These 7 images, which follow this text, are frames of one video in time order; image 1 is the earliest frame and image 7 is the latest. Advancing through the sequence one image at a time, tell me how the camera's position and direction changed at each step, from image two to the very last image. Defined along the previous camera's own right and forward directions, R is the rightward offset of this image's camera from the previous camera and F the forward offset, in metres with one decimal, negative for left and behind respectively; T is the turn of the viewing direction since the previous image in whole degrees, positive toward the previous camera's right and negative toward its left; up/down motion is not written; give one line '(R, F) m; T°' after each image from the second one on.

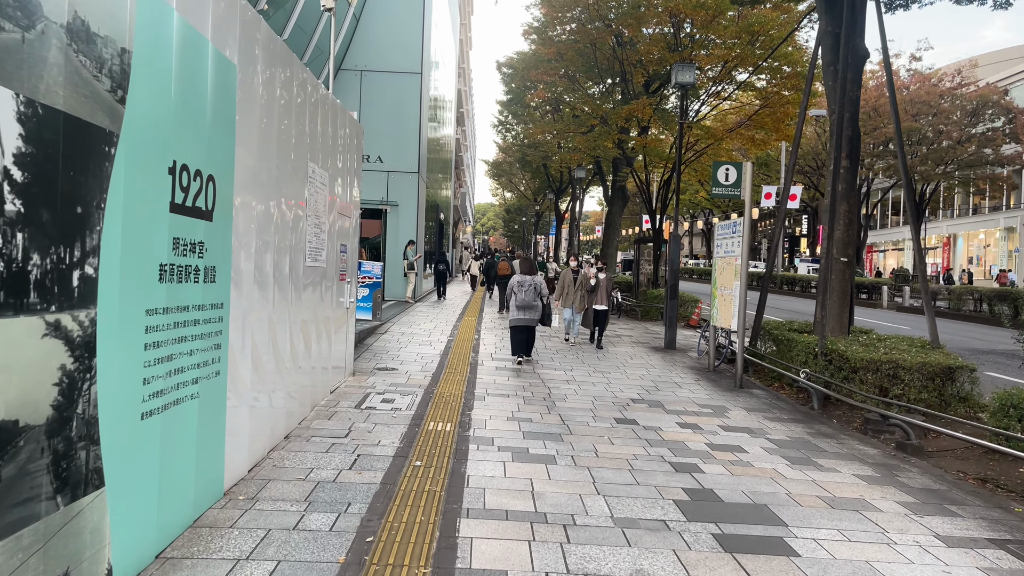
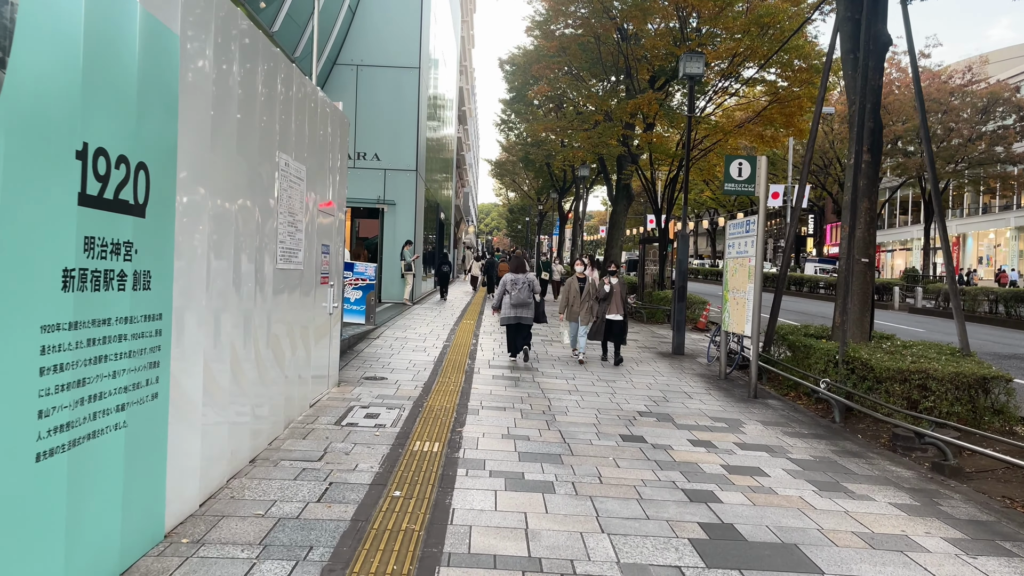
(+0.1, +0.6) m; 0°
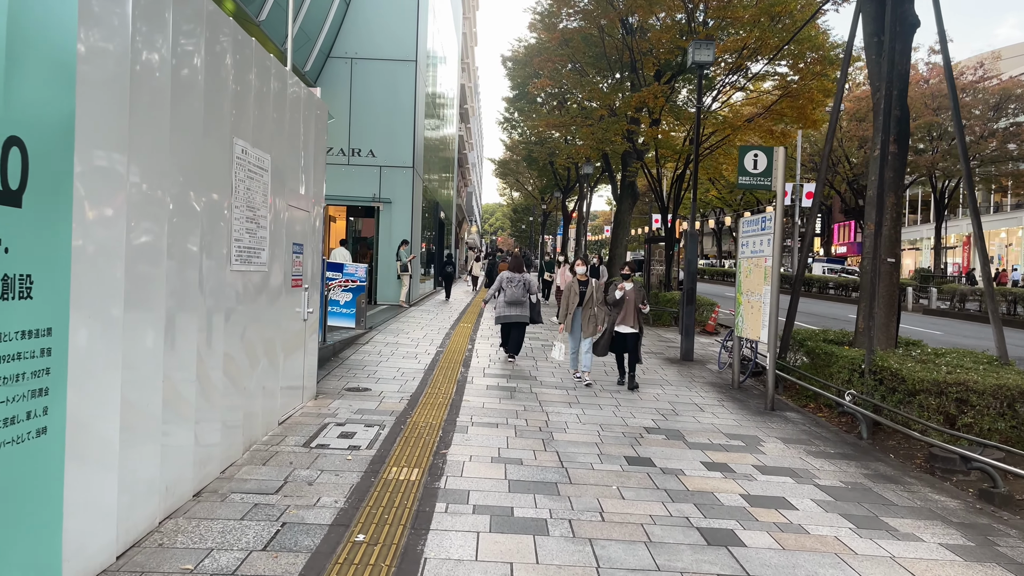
(+0.1, +0.6) m; 0°
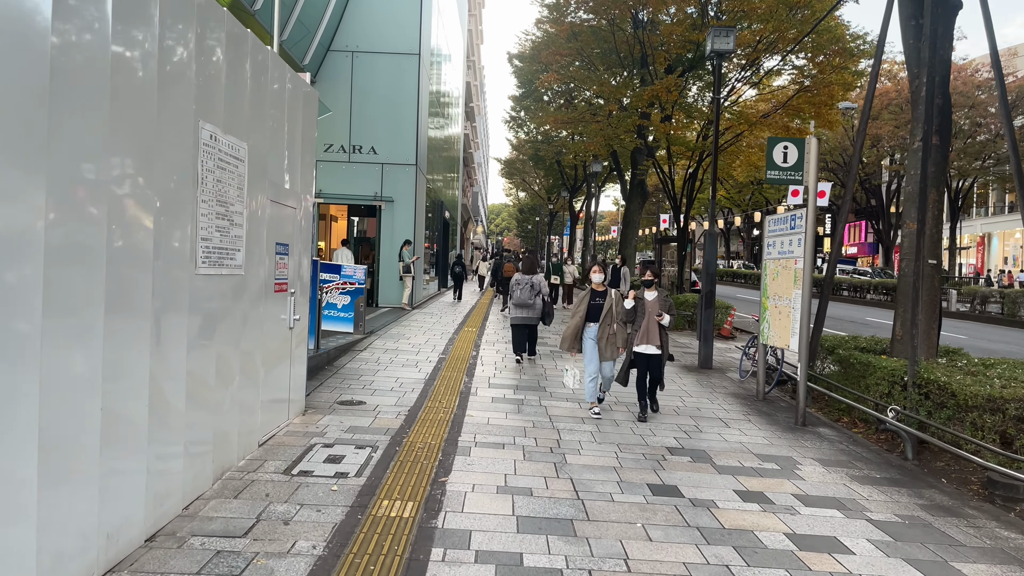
(0.0, +0.6) m; 0°
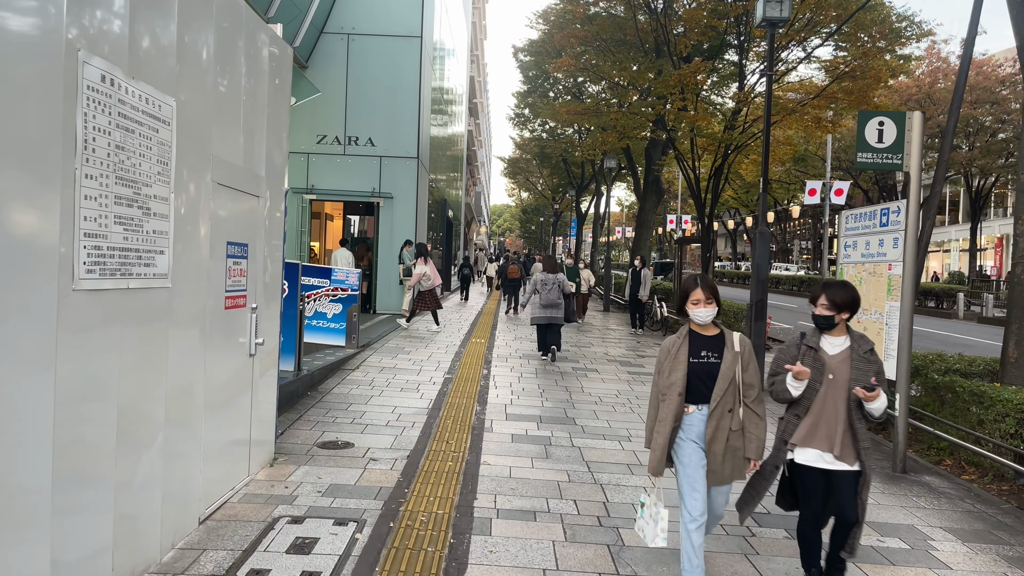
(-0.2, +1.4) m; 0°
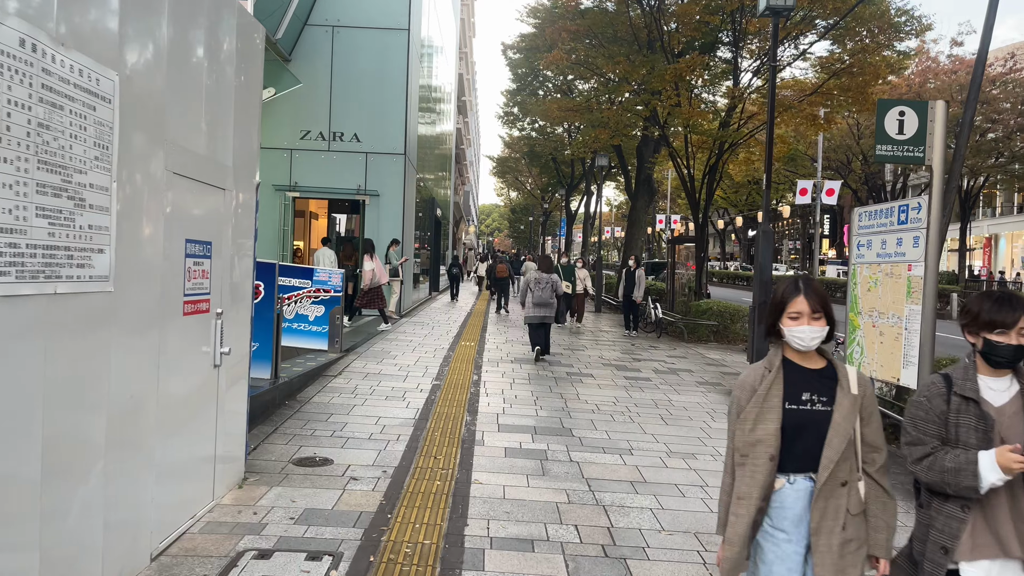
(0.0, +0.4) m; +1°
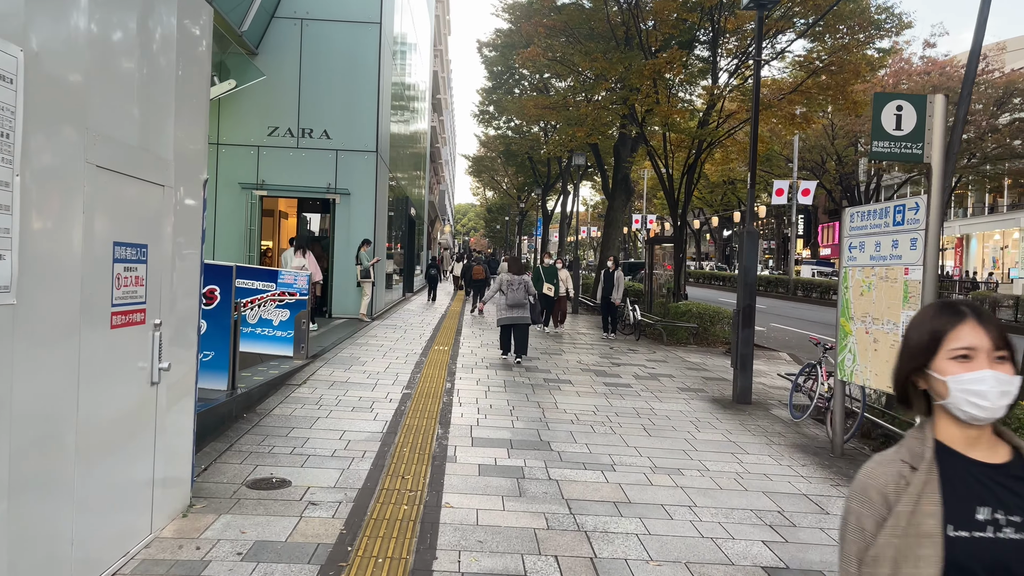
(0.0, +0.4) m; +2°
